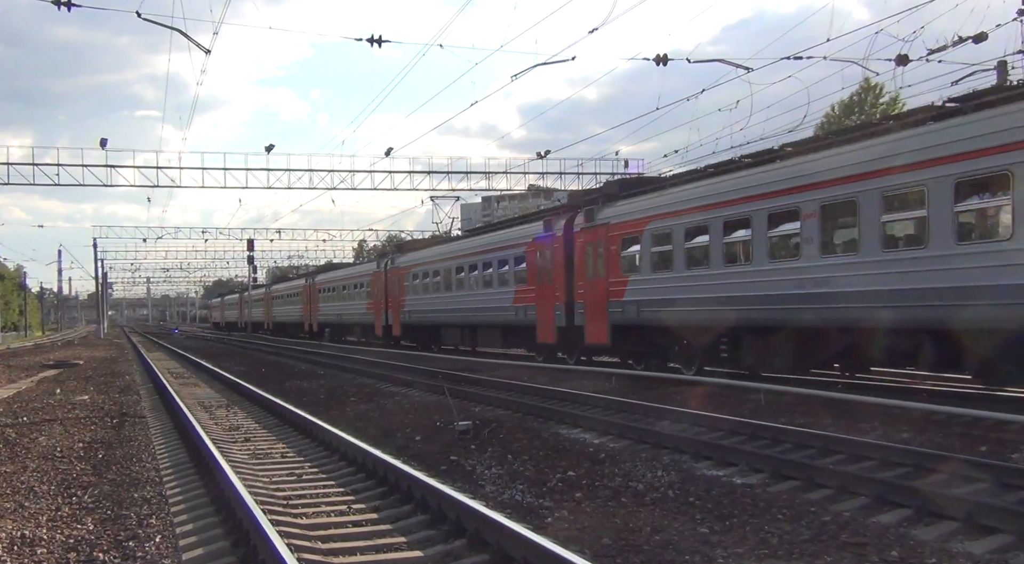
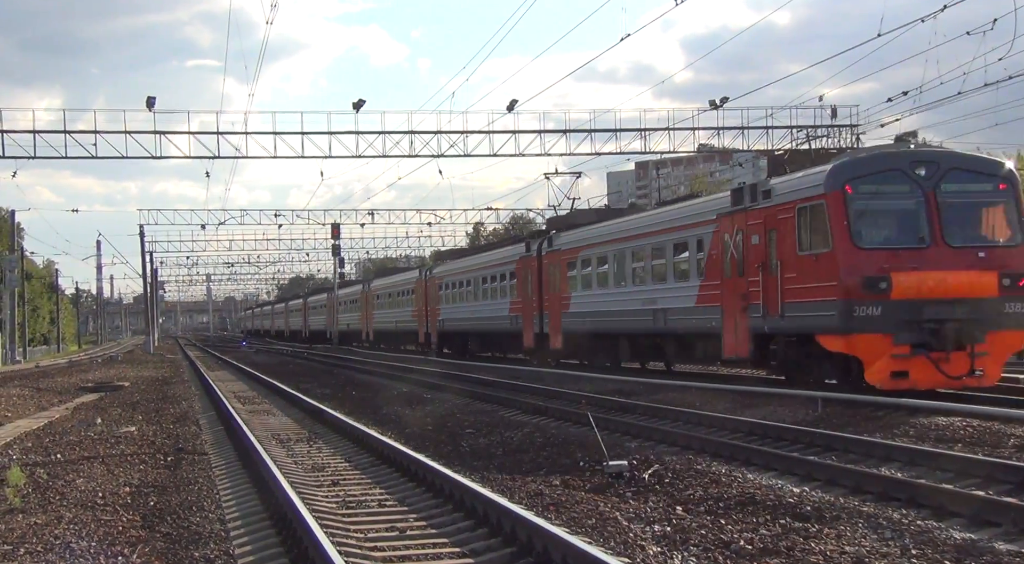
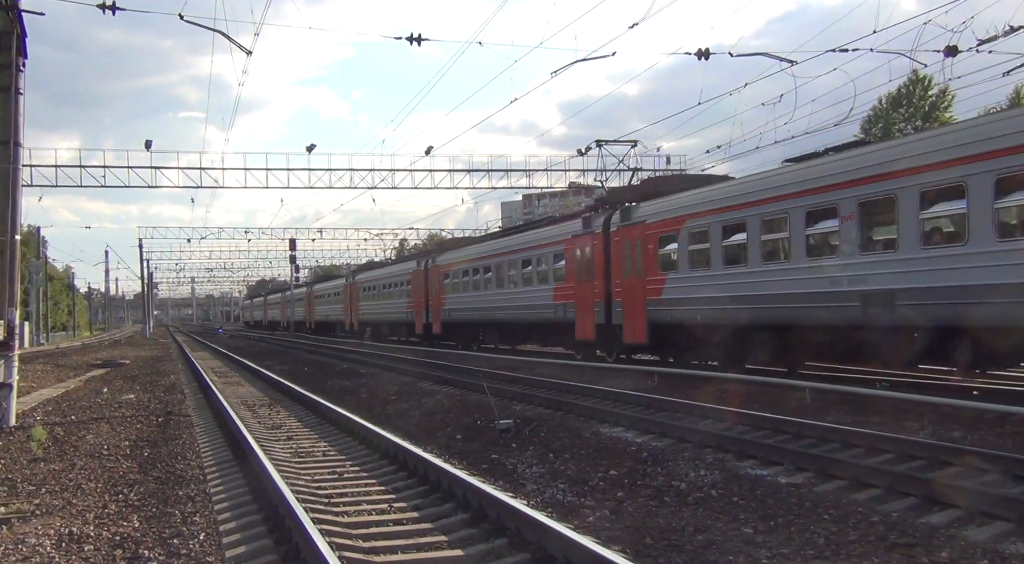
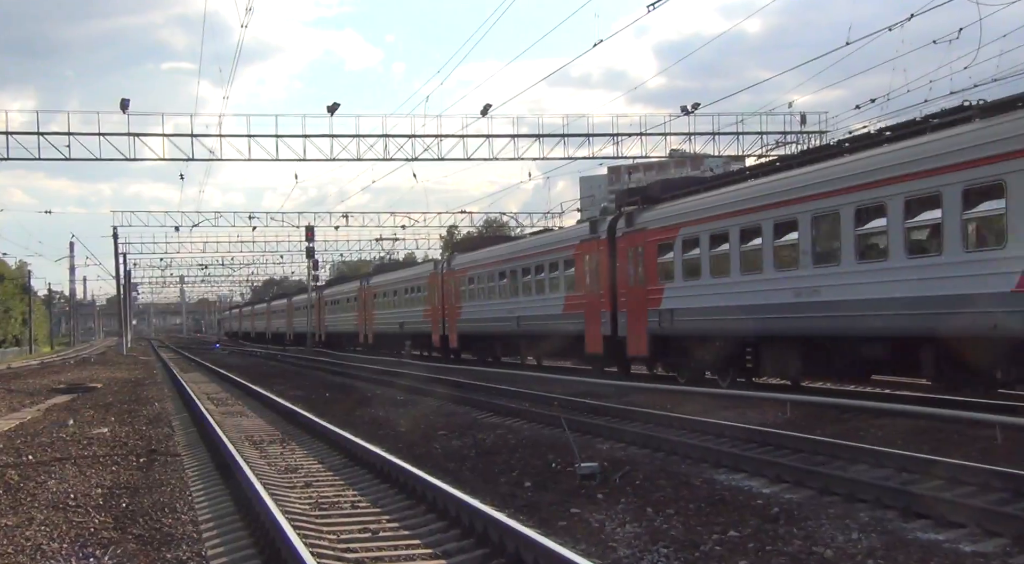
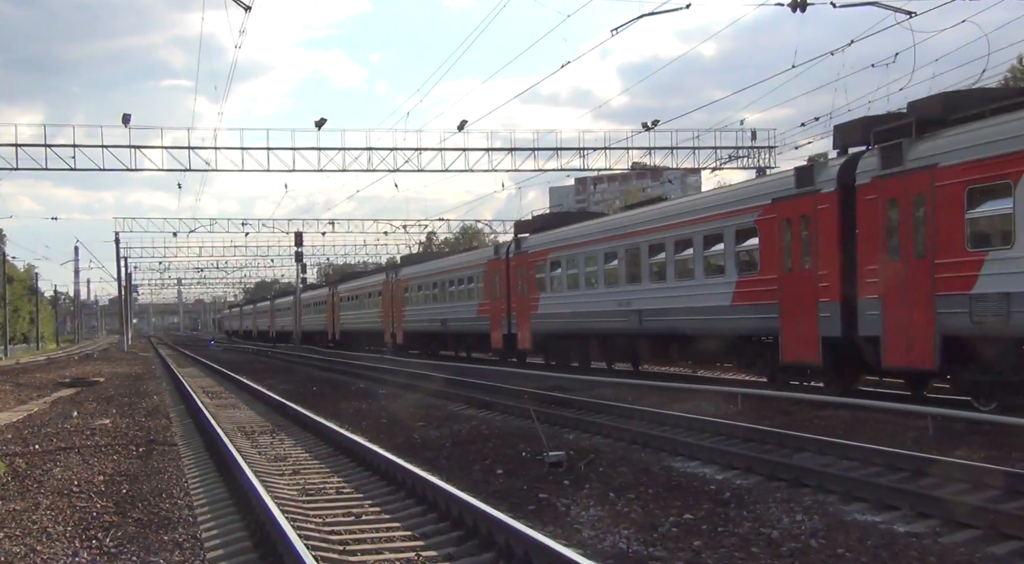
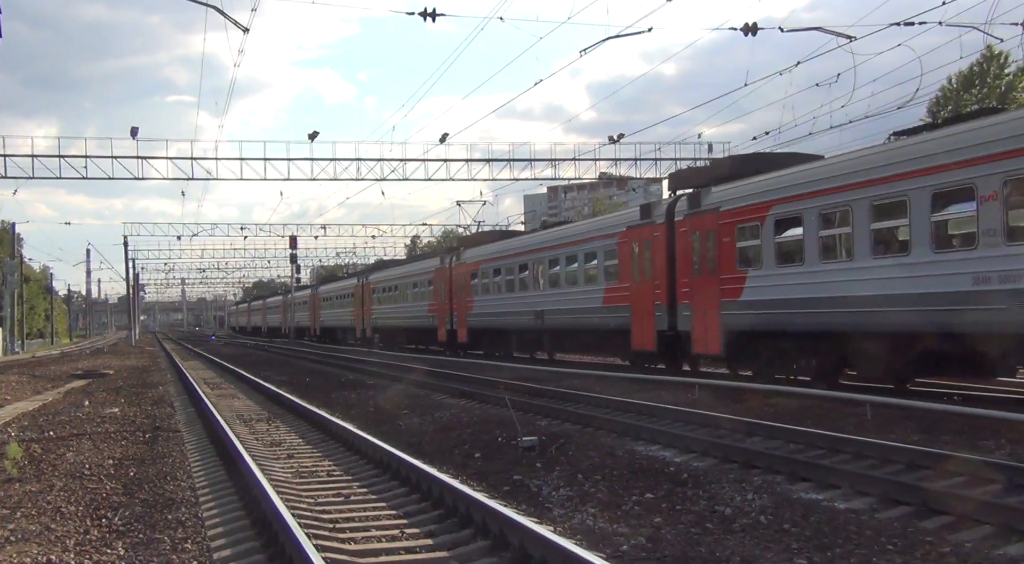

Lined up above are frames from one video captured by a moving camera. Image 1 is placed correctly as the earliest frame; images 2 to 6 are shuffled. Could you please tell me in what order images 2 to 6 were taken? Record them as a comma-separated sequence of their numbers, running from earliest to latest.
3, 6, 5, 4, 2
